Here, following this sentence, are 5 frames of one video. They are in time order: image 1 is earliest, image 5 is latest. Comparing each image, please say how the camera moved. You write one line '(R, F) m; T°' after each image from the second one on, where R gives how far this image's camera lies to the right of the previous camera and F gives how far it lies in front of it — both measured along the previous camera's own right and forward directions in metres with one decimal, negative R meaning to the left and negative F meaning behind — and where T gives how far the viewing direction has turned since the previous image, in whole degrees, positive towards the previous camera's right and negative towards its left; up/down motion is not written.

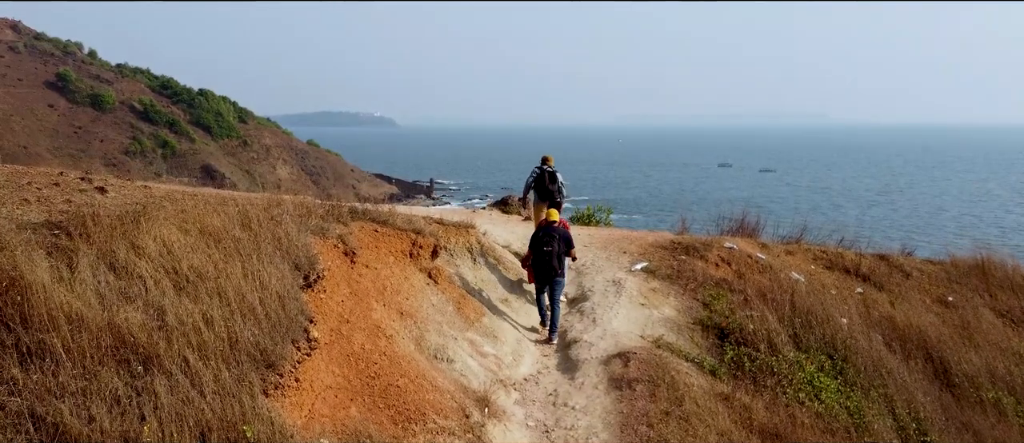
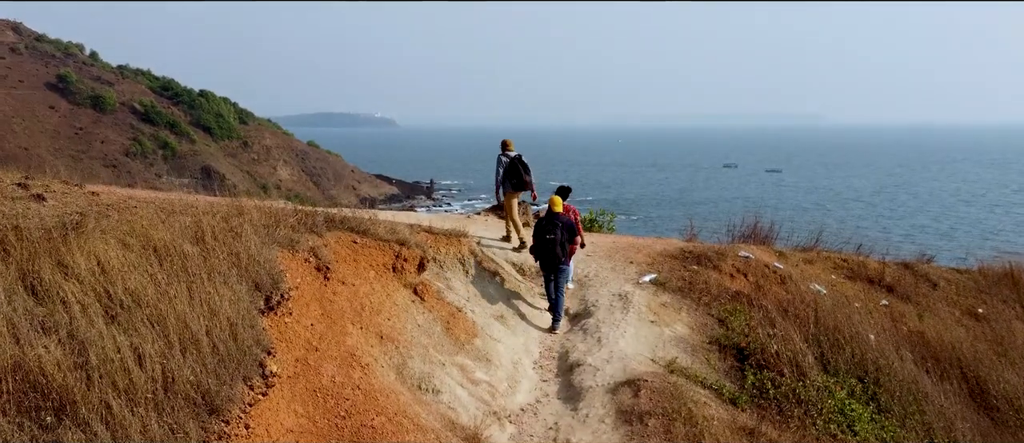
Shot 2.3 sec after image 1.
(+0.1, +0.8) m; 0°
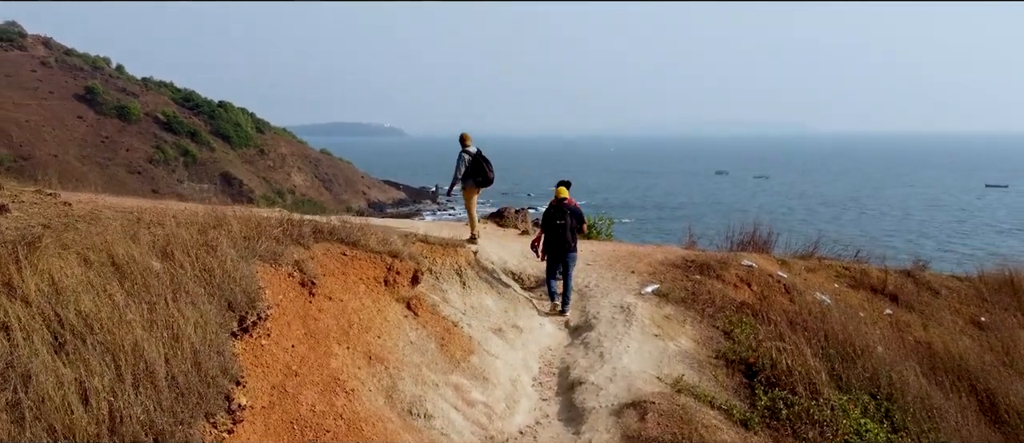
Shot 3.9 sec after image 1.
(0.0, +0.4) m; +1°
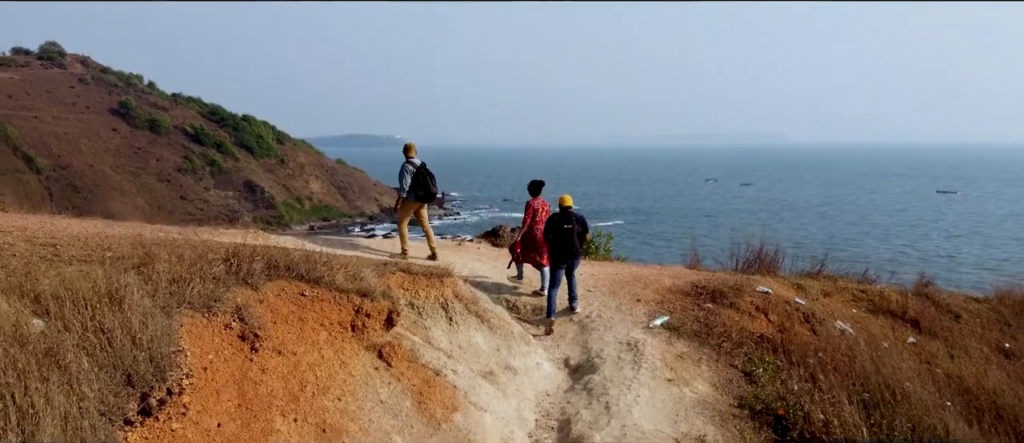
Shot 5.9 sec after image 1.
(0.0, +1.1) m; 0°
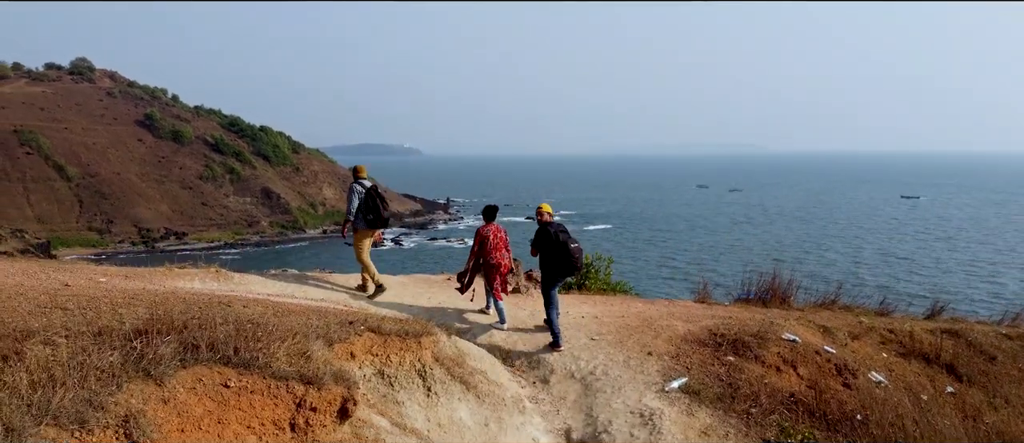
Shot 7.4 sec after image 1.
(+0.1, +1.2) m; 0°
